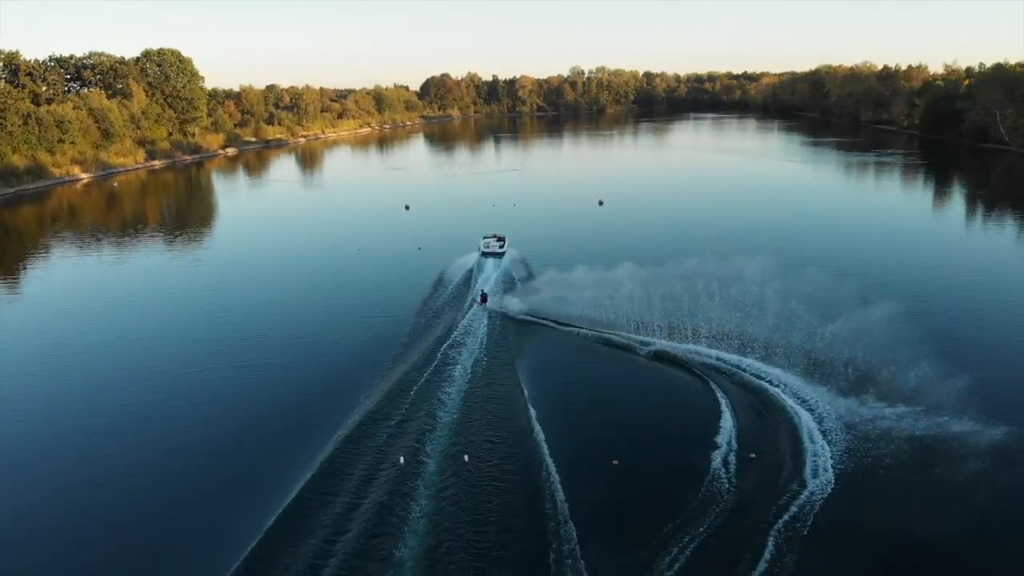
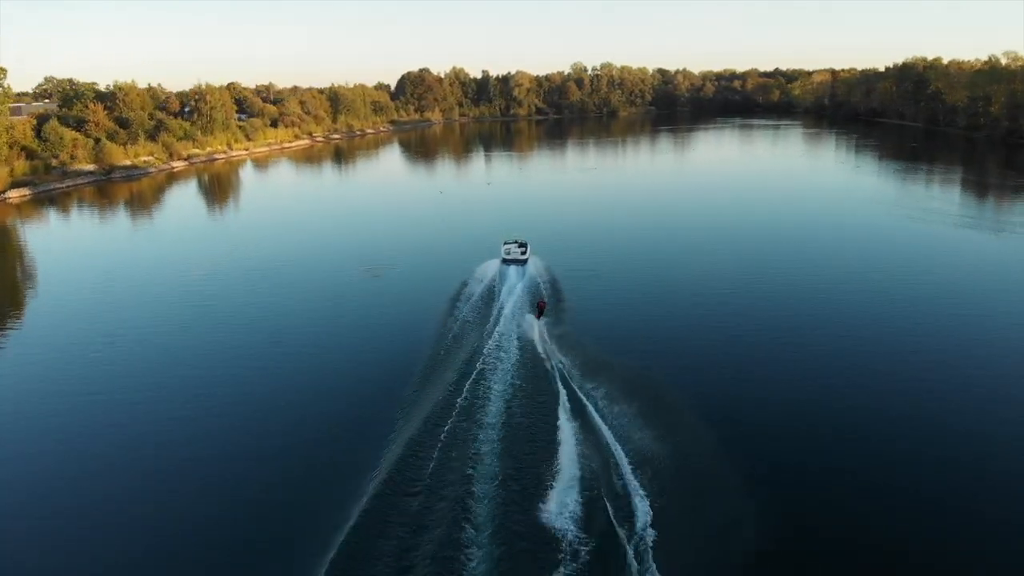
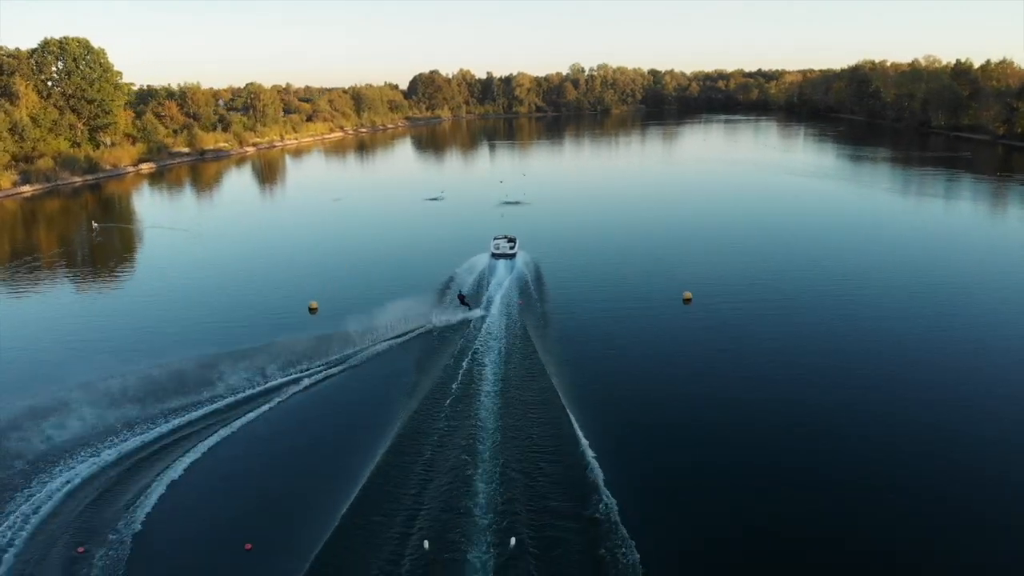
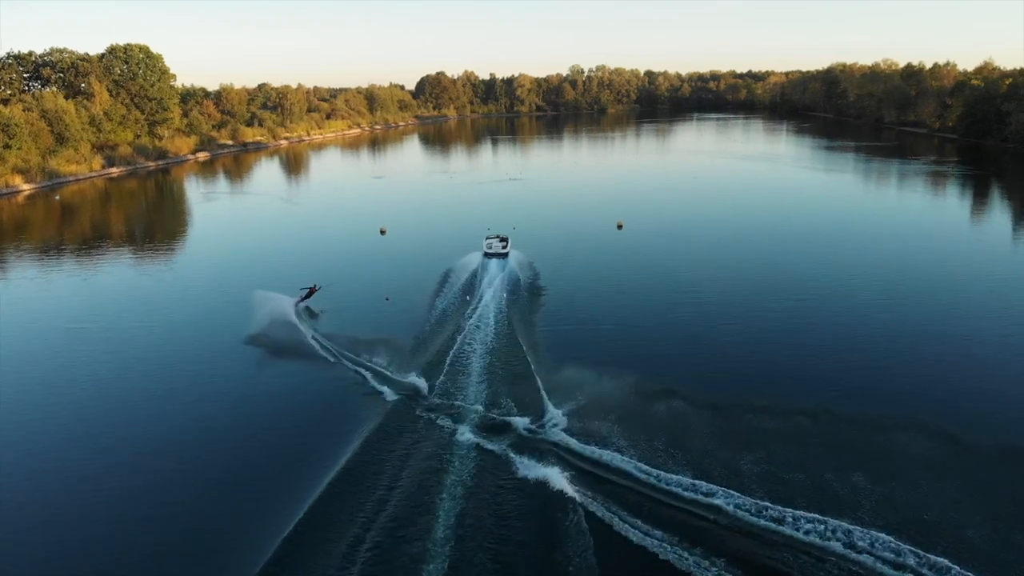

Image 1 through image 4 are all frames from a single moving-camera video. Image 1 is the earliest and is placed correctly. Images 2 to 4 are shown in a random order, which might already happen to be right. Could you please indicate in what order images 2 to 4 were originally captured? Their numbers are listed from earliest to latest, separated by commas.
4, 3, 2
